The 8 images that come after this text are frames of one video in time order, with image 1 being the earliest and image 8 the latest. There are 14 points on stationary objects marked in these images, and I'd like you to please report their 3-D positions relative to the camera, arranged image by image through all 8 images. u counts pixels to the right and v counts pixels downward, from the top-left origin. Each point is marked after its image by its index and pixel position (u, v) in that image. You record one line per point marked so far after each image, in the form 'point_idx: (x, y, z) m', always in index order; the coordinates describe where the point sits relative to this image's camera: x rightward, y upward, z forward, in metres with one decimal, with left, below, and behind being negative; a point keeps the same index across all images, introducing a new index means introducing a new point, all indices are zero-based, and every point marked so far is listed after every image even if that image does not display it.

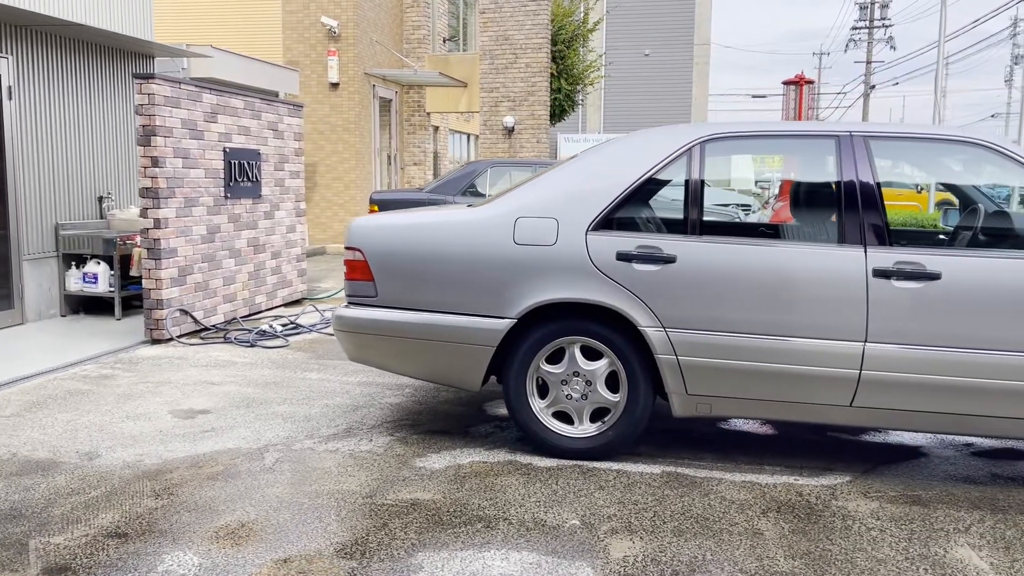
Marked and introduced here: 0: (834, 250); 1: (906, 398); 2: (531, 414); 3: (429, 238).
0: (+1.6, +0.2, +4.0) m
1: (+1.9, -0.5, +4.0) m
2: (+0.1, -0.7, +4.4) m
3: (-0.4, +0.3, +4.5) m
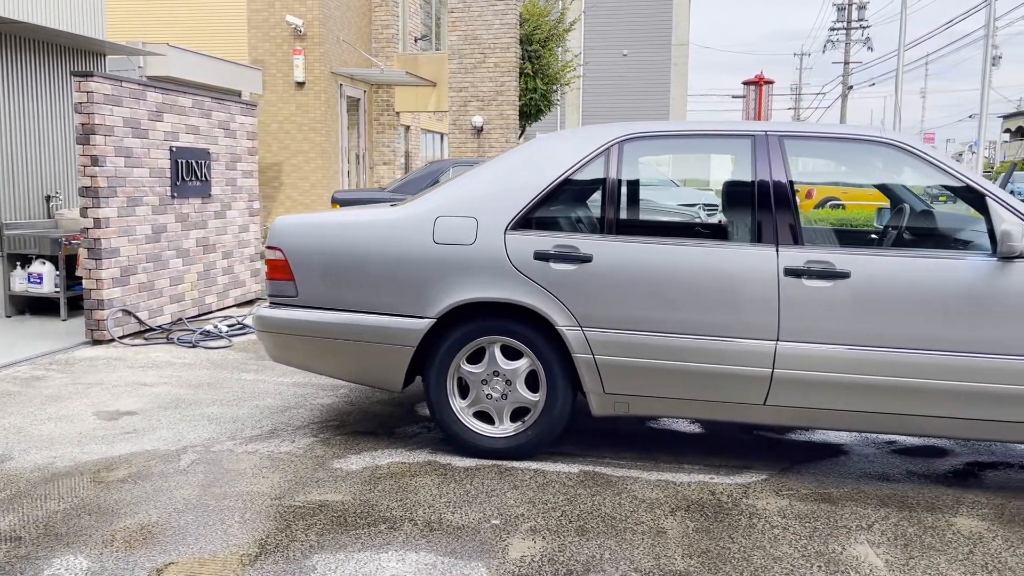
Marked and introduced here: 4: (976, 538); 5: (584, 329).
0: (+1.1, +0.2, +4.1) m
1: (+1.5, -0.5, +4.0) m
2: (-0.3, -0.7, +4.4) m
3: (-0.9, +0.3, +4.5) m
4: (+1.9, -1.1, +3.5) m
5: (+0.4, -0.2, +4.2) m
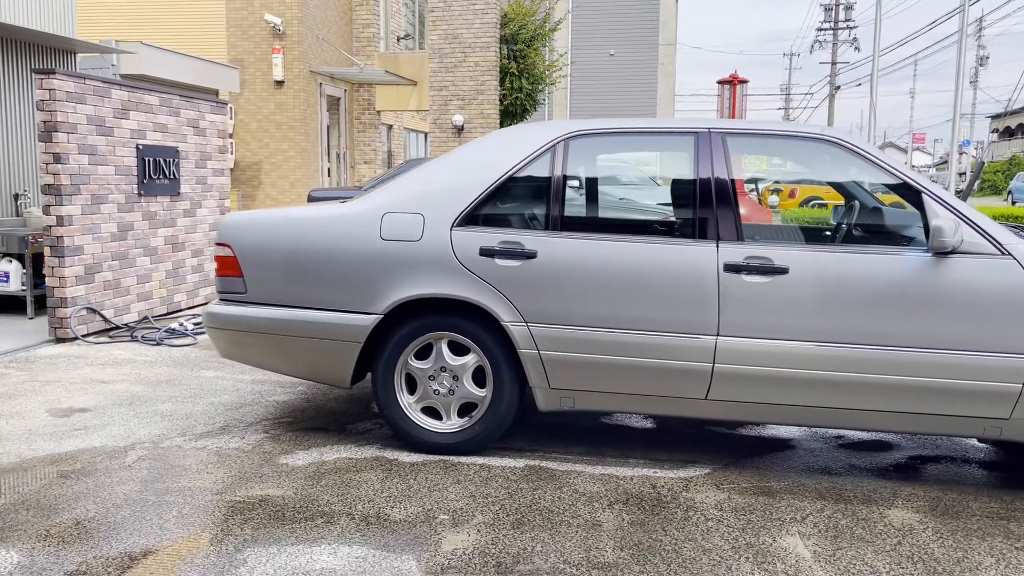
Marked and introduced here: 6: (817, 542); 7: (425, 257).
0: (+0.9, +0.2, +4.1) m
1: (+1.2, -0.5, +4.1) m
2: (-0.6, -0.6, +4.4) m
3: (-1.2, +0.3, +4.5) m
4: (+1.7, -1.0, +3.6) m
5: (+0.1, -0.2, +4.2) m
6: (+1.2, -1.0, +3.4) m
7: (-0.5, +0.2, +4.3) m
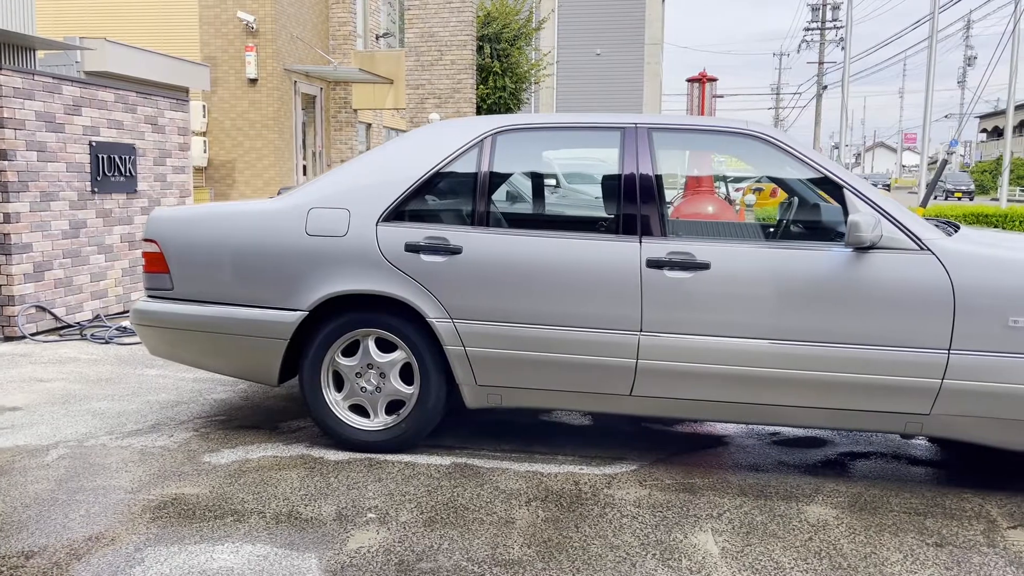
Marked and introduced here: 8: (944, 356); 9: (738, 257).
0: (+0.5, +0.2, +4.1) m
1: (+0.8, -0.5, +4.1) m
2: (-1.0, -0.6, +4.4) m
3: (-1.5, +0.3, +4.4) m
4: (+1.3, -1.0, +3.5) m
5: (-0.3, -0.2, +4.2) m
6: (+0.9, -1.0, +3.4) m
7: (-0.8, +0.2, +4.3) m
8: (+2.0, -0.3, +3.8) m
9: (+1.1, +0.1, +4.0) m
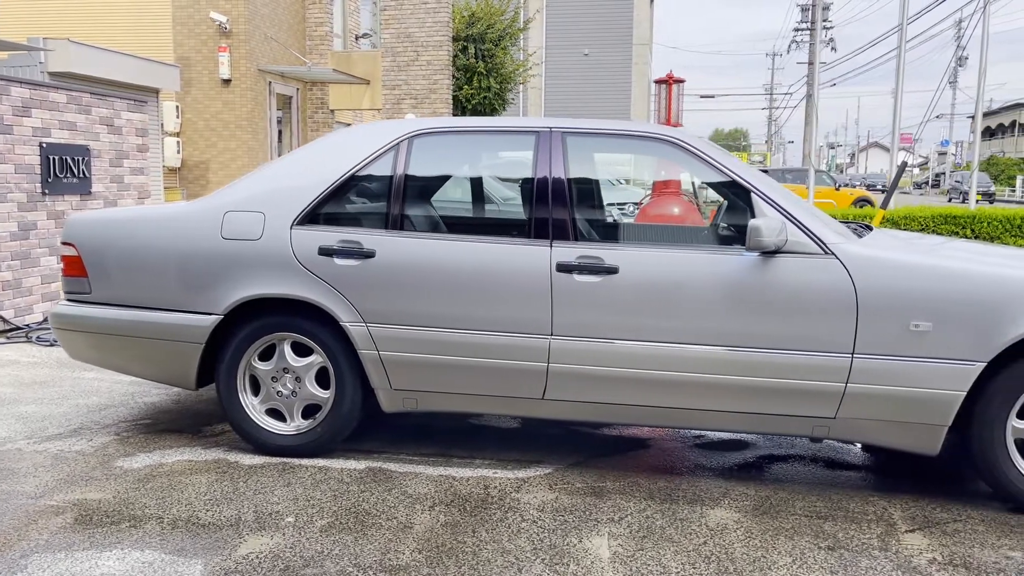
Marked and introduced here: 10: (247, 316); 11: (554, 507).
0: (0.0, +0.2, +4.1) m
1: (+0.4, -0.5, +4.1) m
2: (-1.4, -0.6, +4.4) m
3: (-2.0, +0.3, +4.4) m
4: (+0.9, -1.0, +3.5) m
5: (-0.7, -0.2, +4.2) m
6: (+0.4, -1.0, +3.4) m
7: (-1.3, +0.2, +4.3) m
8: (+1.5, -0.3, +3.8) m
9: (+0.6, +0.1, +4.0) m
10: (-1.4, -0.2, +4.4) m
11: (+0.2, -1.0, +3.8) m
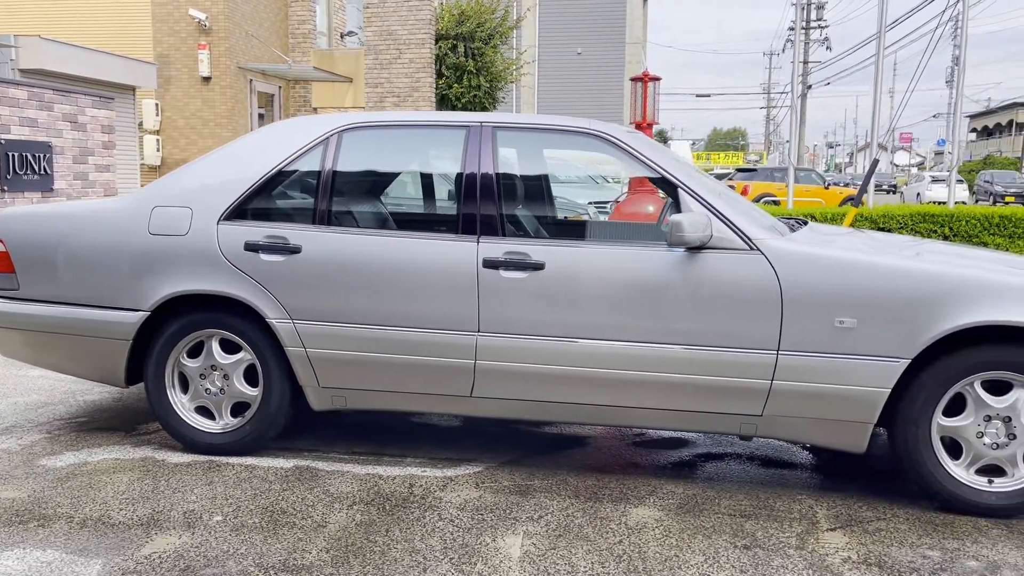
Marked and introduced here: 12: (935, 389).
0: (-0.3, +0.2, +4.0) m
1: (+0.1, -0.5, +4.0) m
2: (-1.8, -0.6, +4.3) m
3: (-2.3, +0.3, +4.4) m
4: (+0.5, -1.0, +3.5) m
5: (-1.1, -0.2, +4.1) m
6: (+0.1, -1.0, +3.3) m
7: (-1.6, +0.2, +4.2) m
8: (+1.2, -0.3, +3.8) m
9: (+0.3, +0.1, +3.9) m
10: (-1.7, -0.1, +4.3) m
11: (-0.2, -1.0, +3.7) m
12: (+1.8, -0.4, +3.6) m
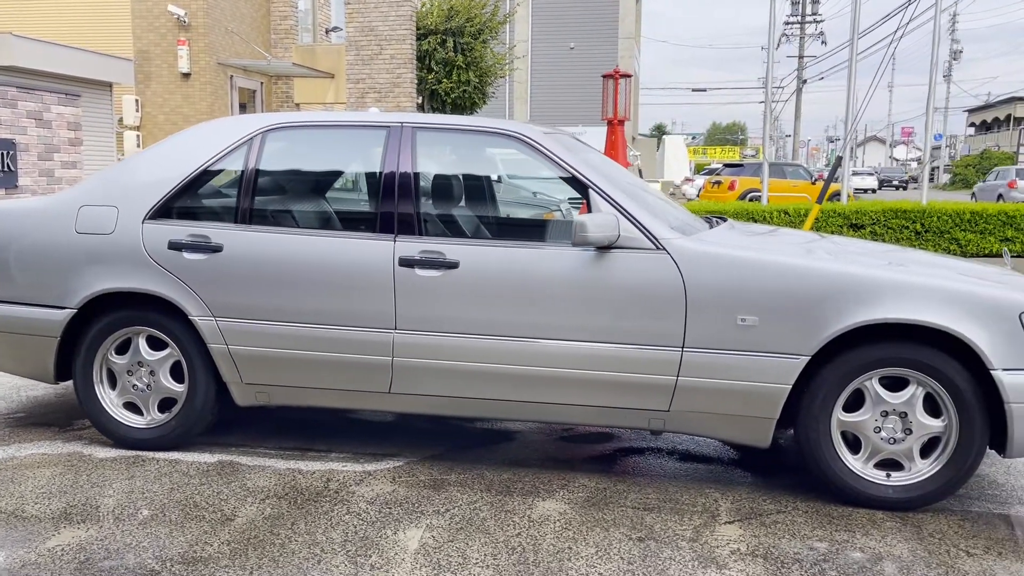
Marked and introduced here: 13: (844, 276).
0: (-0.7, +0.2, +4.1) m
1: (-0.4, -0.5, +4.1) m
2: (-2.2, -0.6, +4.4) m
3: (-2.7, +0.3, +4.4) m
4: (+0.1, -1.0, +3.6) m
5: (-1.5, -0.2, +4.2) m
6: (-0.3, -1.0, +3.4) m
7: (-2.0, +0.2, +4.3) m
8: (+0.8, -0.3, +3.8) m
9: (-0.1, +0.2, +4.0) m
10: (-2.2, -0.1, +4.4) m
11: (-0.6, -1.0, +3.8) m
12: (+1.4, -0.4, +3.7) m
13: (+1.5, +0.1, +3.7) m
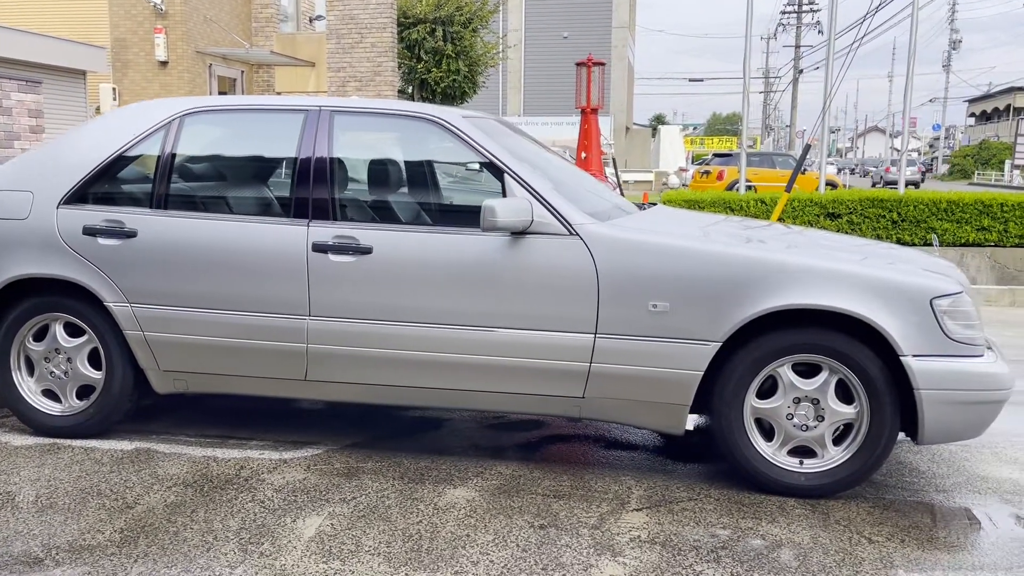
0: (-1.1, +0.3, +4.1) m
1: (-0.8, -0.4, +4.1) m
2: (-2.6, -0.5, +4.4) m
3: (-3.1, +0.4, +4.4) m
4: (-0.3, -0.9, +3.6) m
5: (-1.9, -0.1, +4.2) m
6: (-0.7, -1.0, +3.4) m
7: (-2.4, +0.3, +4.2) m
8: (+0.4, -0.2, +3.8) m
9: (-0.5, +0.2, +3.9) m
10: (-2.6, 0.0, +4.3) m
11: (-1.0, -0.9, +3.8) m
12: (+1.0, -0.4, +3.7) m
13: (+1.1, +0.1, +3.7) m
